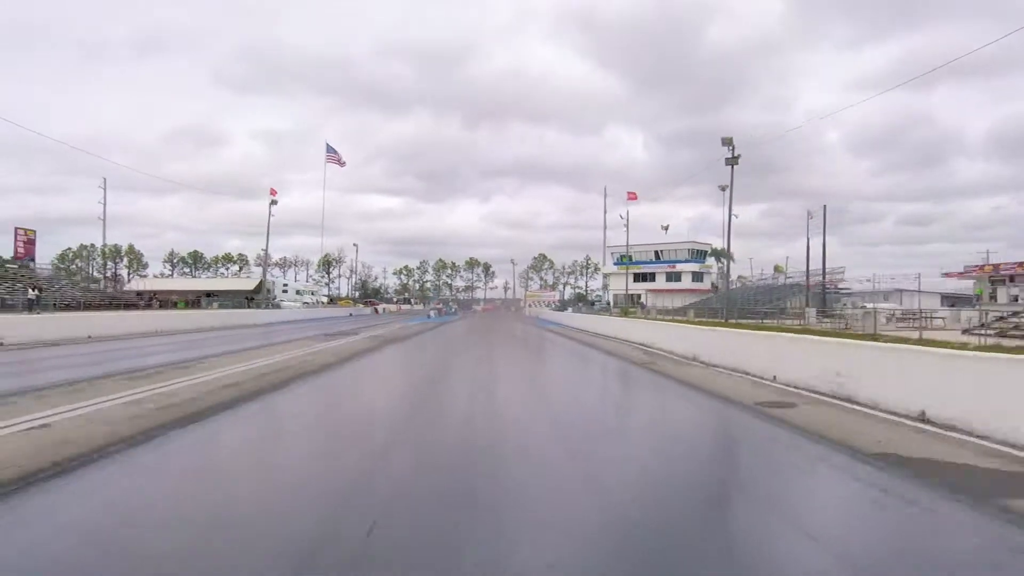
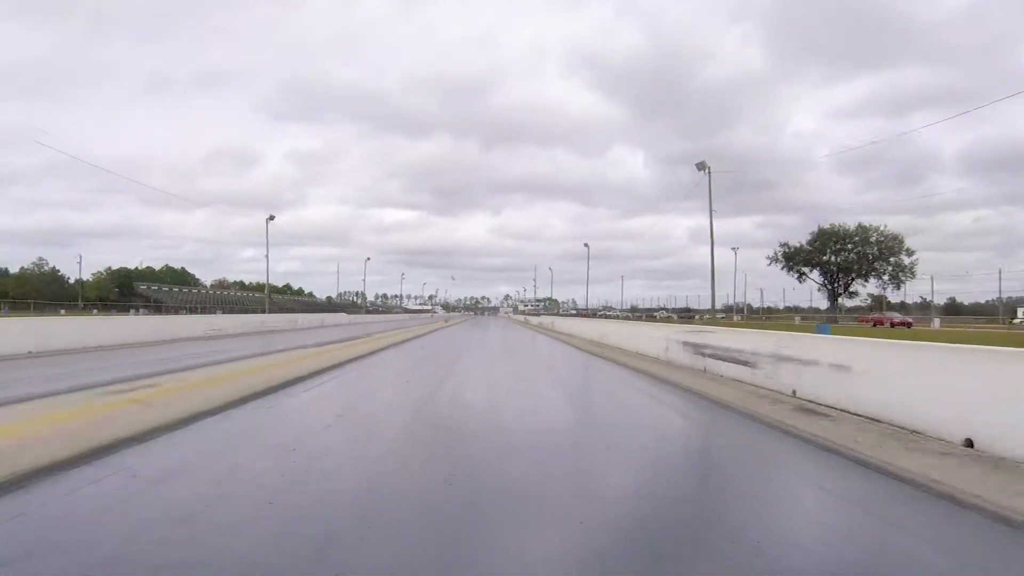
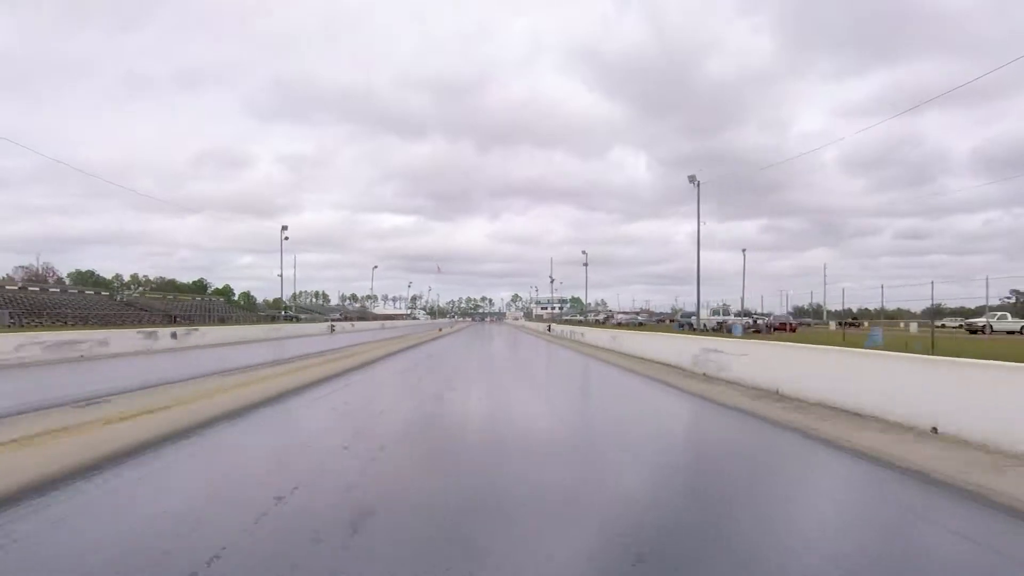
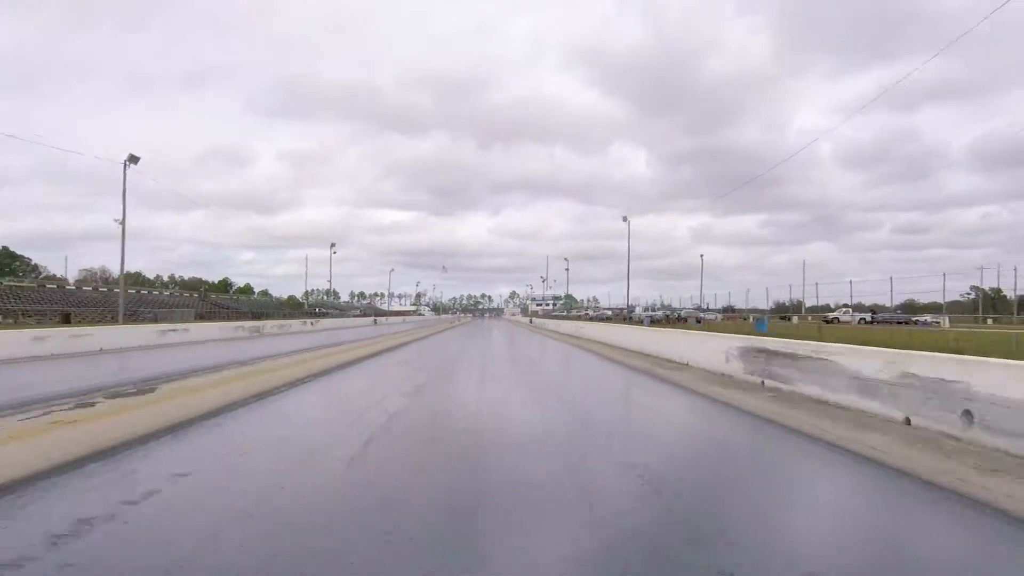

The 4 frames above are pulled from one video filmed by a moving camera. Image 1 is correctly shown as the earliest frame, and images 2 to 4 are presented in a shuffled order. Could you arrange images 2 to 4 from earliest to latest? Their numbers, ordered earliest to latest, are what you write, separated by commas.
3, 4, 2
